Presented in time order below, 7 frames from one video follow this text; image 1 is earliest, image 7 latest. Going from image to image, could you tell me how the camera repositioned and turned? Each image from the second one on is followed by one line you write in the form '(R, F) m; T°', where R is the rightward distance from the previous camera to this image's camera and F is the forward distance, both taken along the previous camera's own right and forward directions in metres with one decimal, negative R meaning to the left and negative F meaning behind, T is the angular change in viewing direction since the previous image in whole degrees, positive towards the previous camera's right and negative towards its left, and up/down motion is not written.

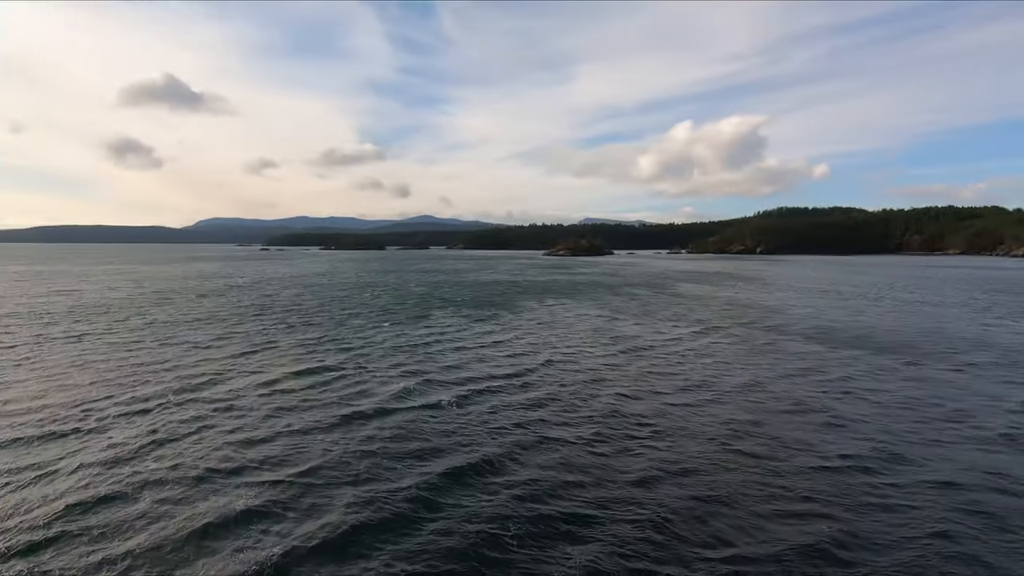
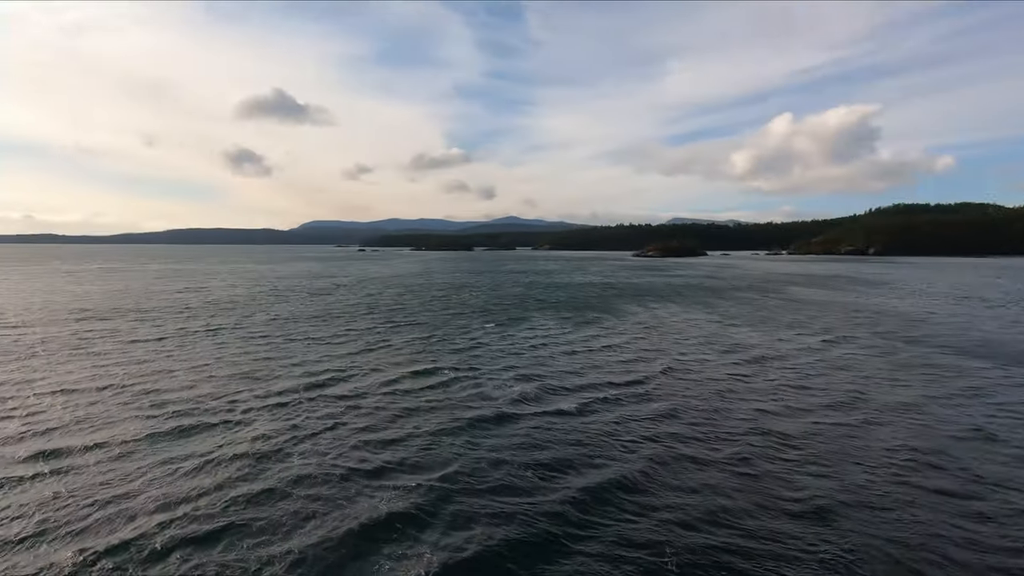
(-0.9, +0.4) m; -9°
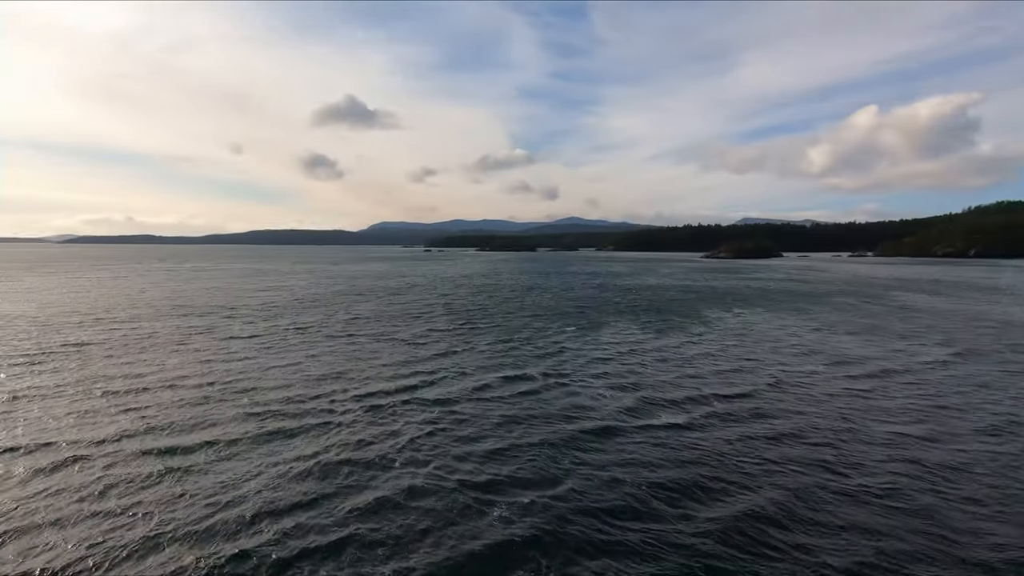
(-0.8, +0.5) m; -7°
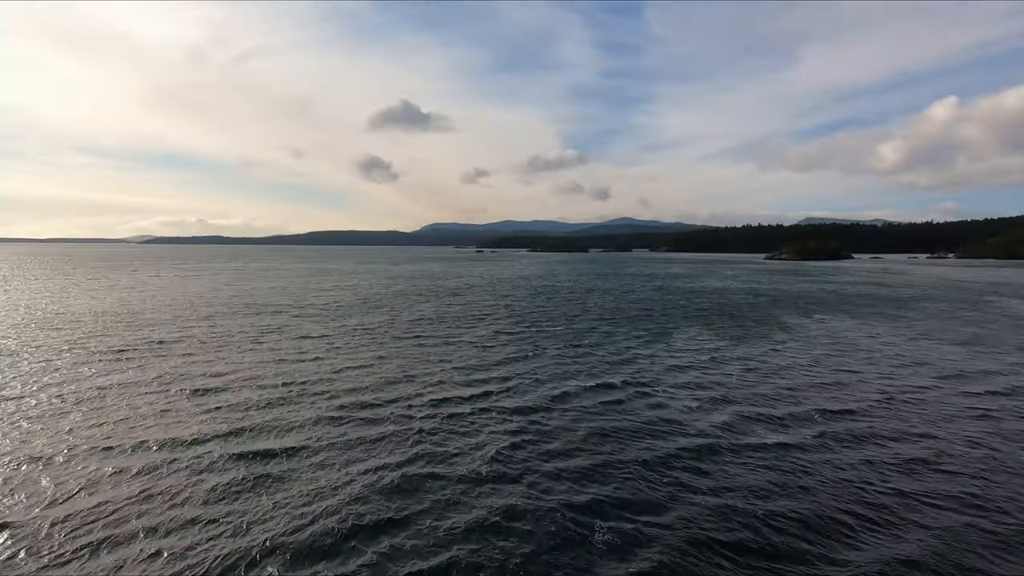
(-0.7, +0.5) m; -5°
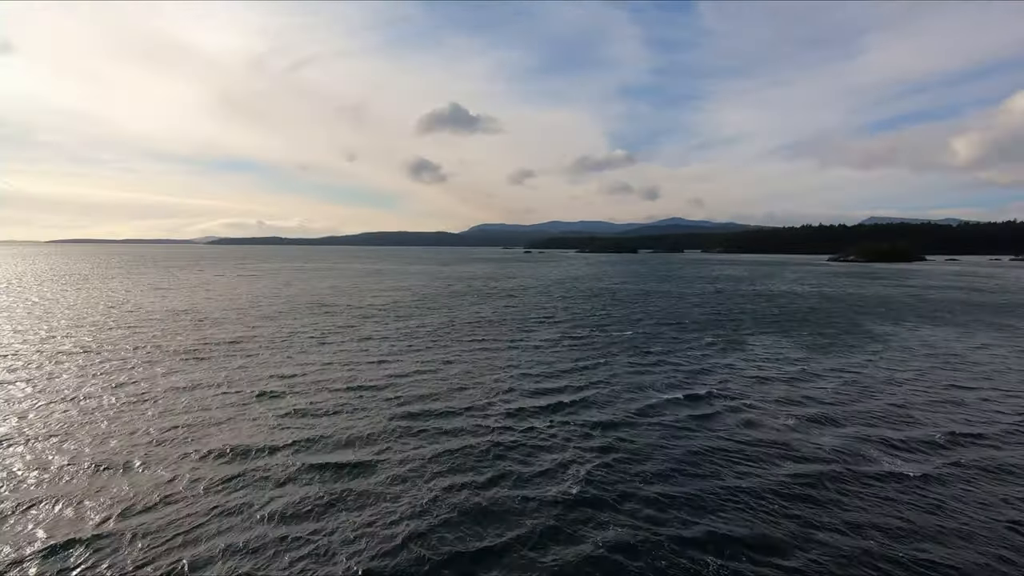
(-0.7, +0.6) m; -5°
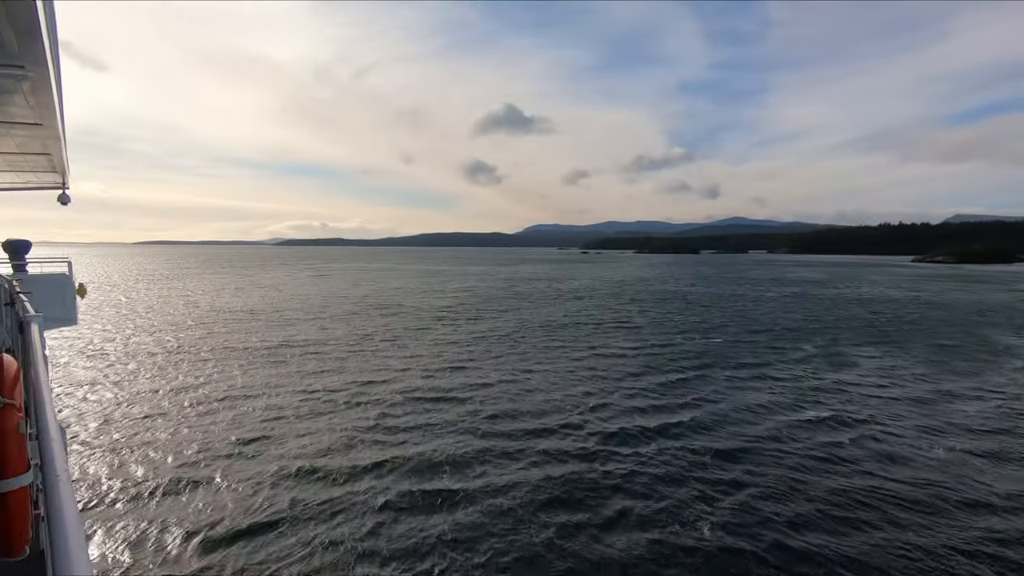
(-0.8, +0.8) m; -6°
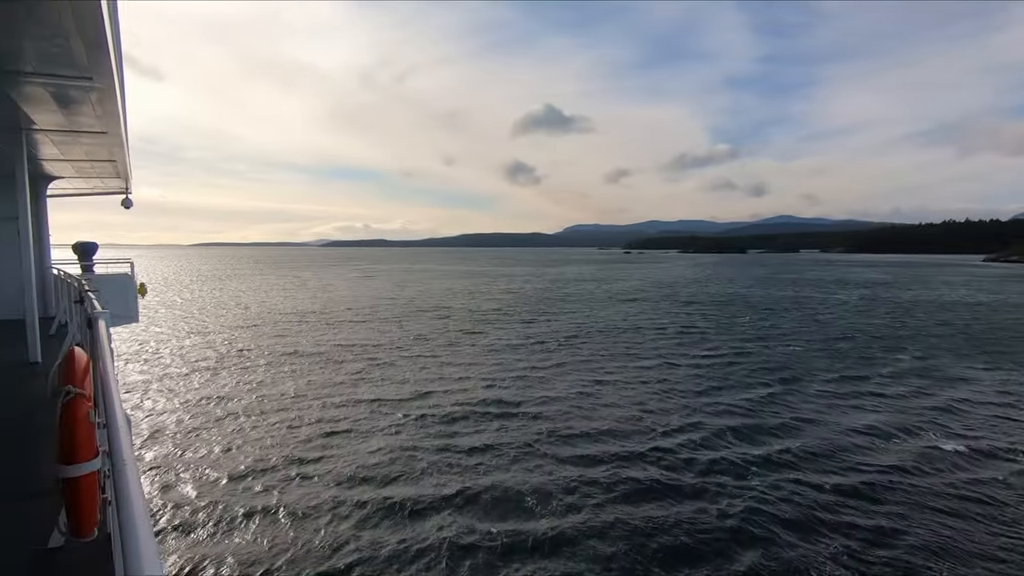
(-0.6, +0.9) m; -4°
